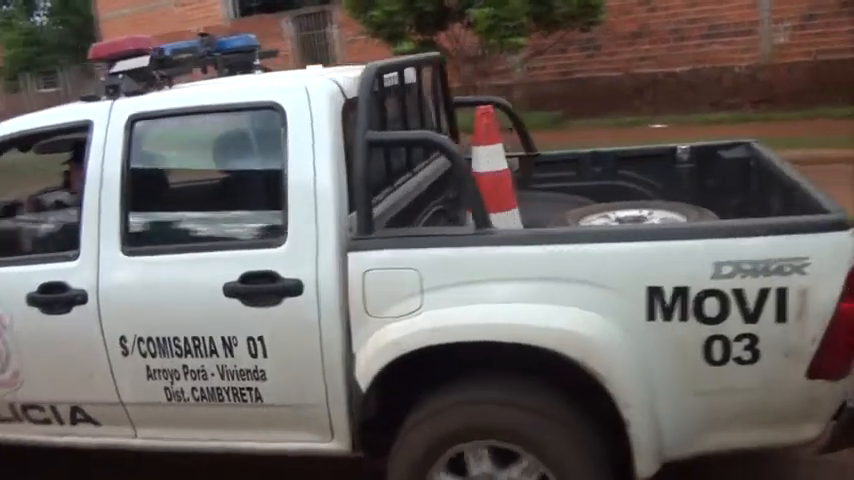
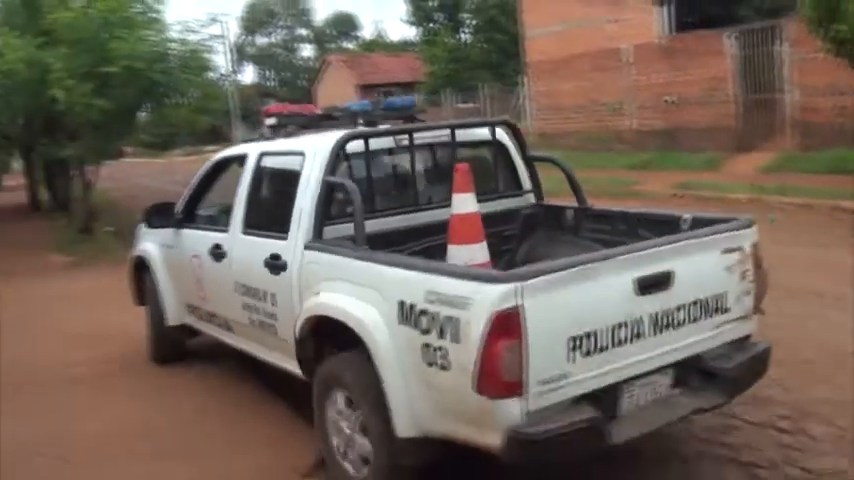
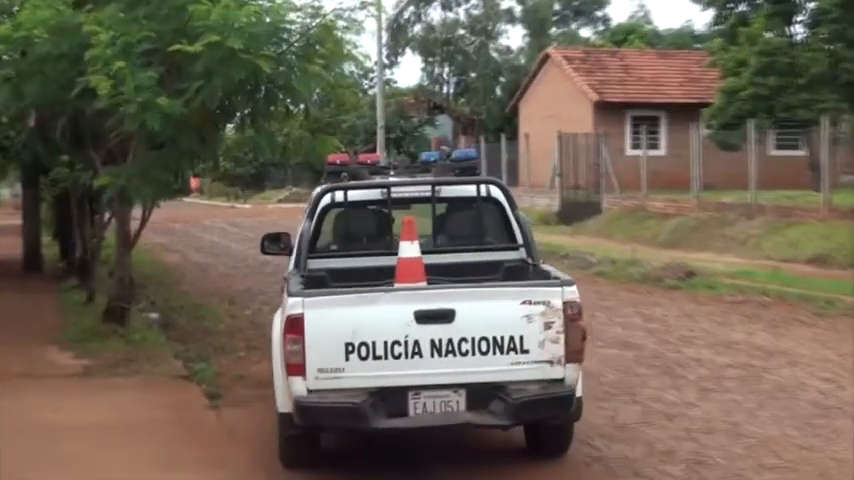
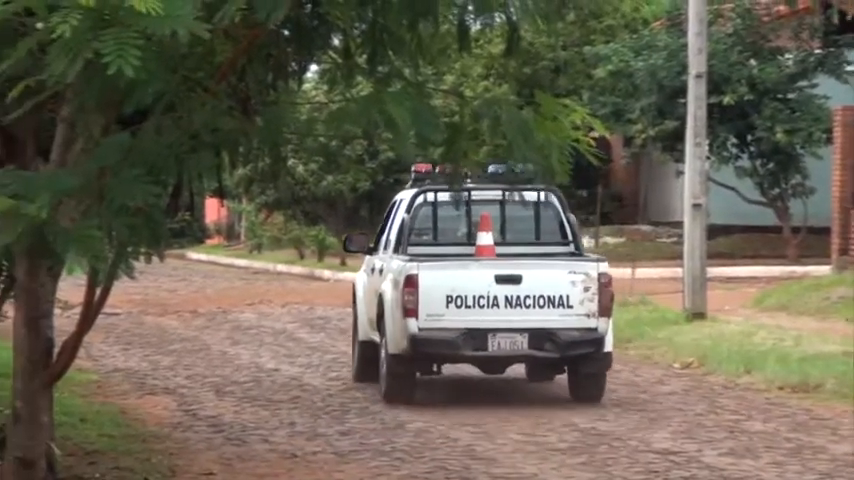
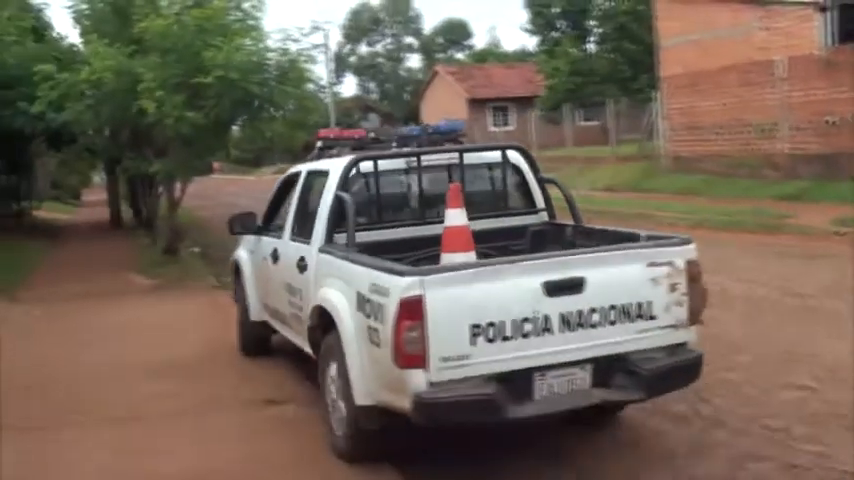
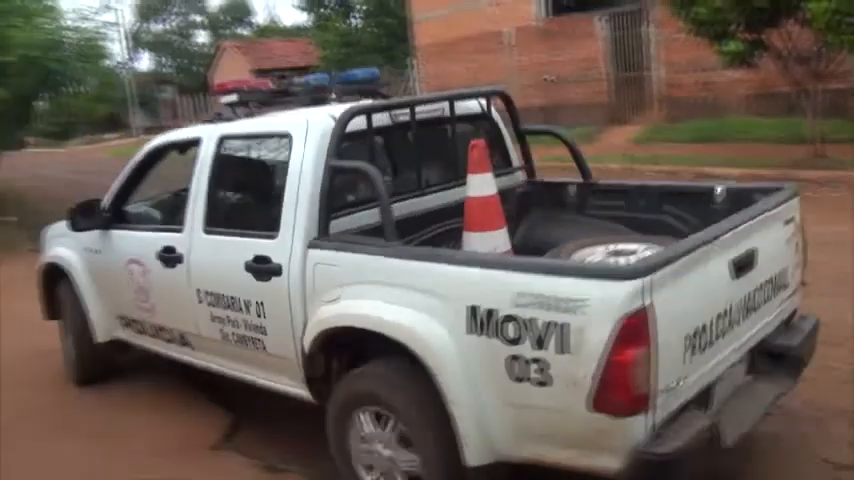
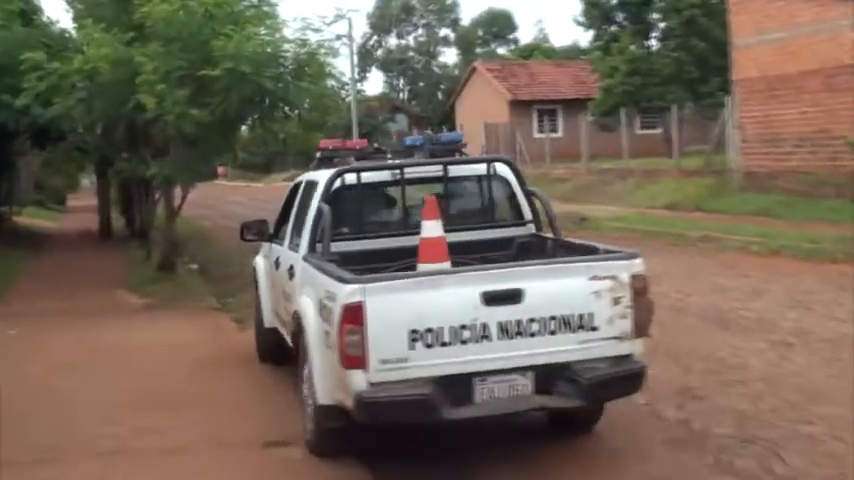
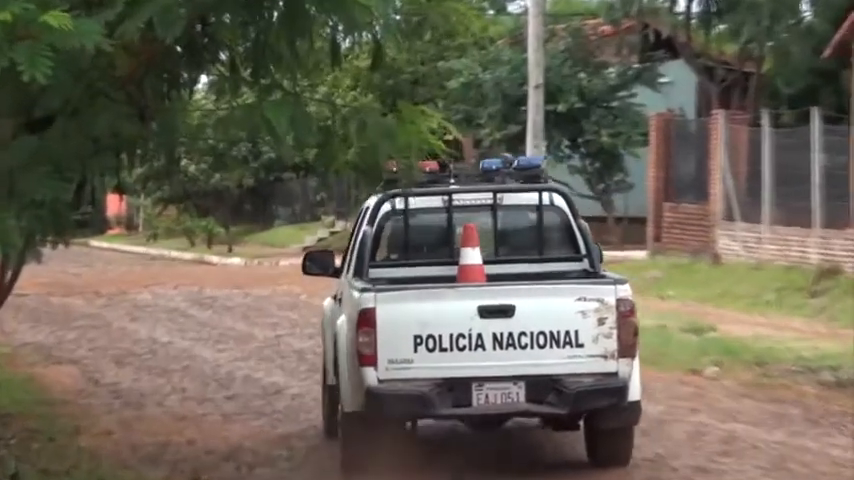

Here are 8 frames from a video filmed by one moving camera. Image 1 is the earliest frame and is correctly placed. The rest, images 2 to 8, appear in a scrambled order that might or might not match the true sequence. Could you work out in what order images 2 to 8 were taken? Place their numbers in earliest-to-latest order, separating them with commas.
6, 2, 5, 7, 3, 8, 4
